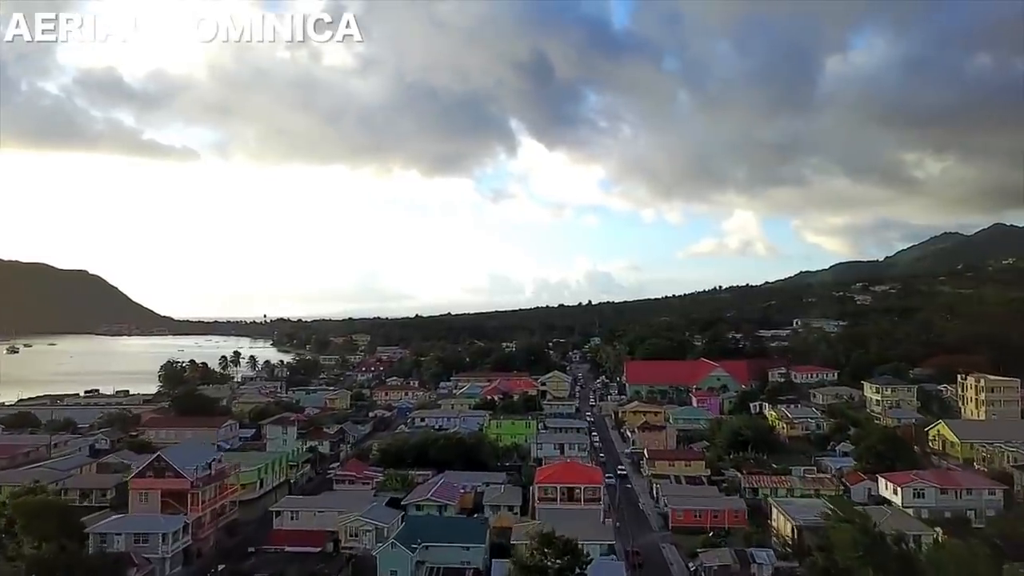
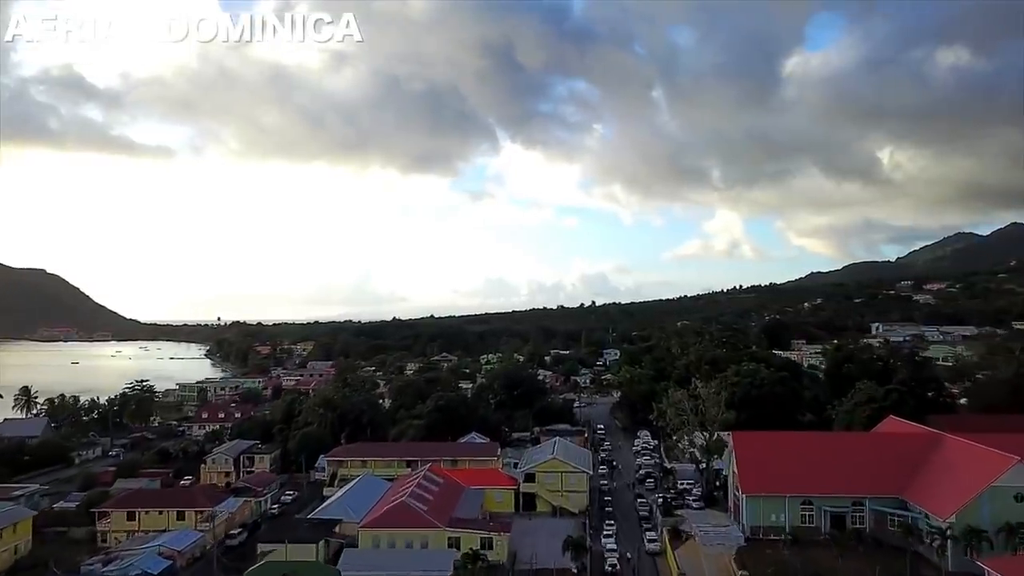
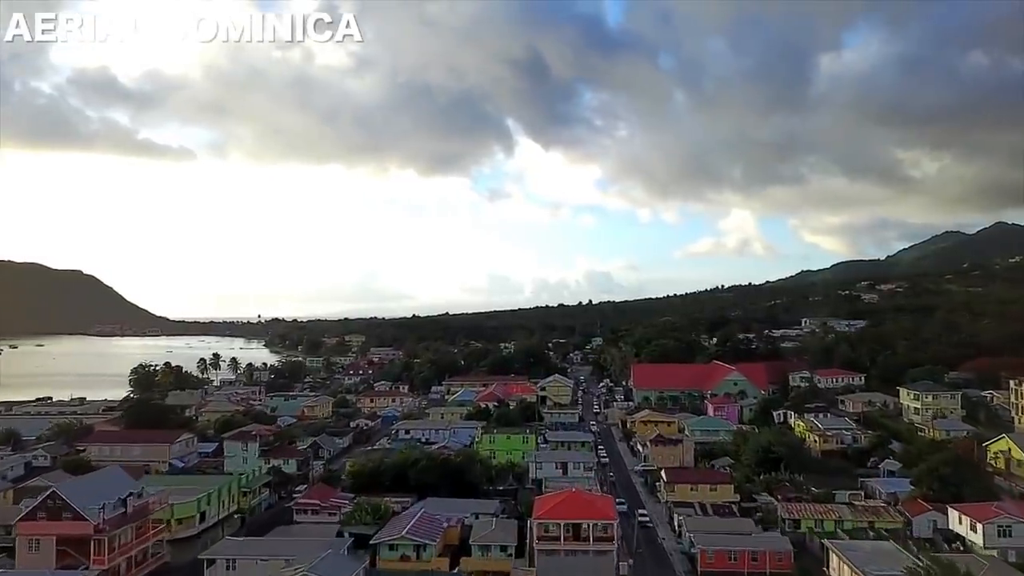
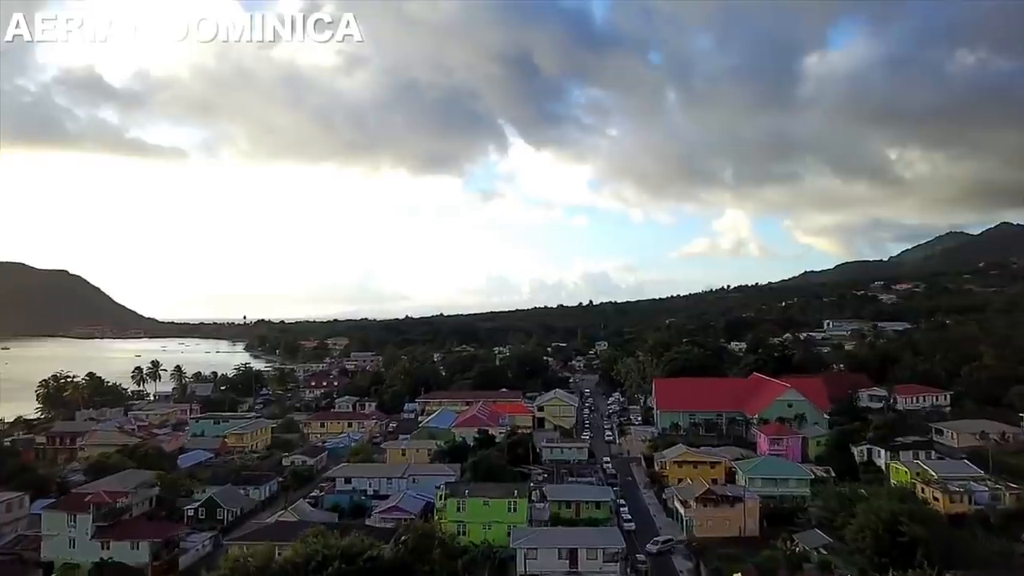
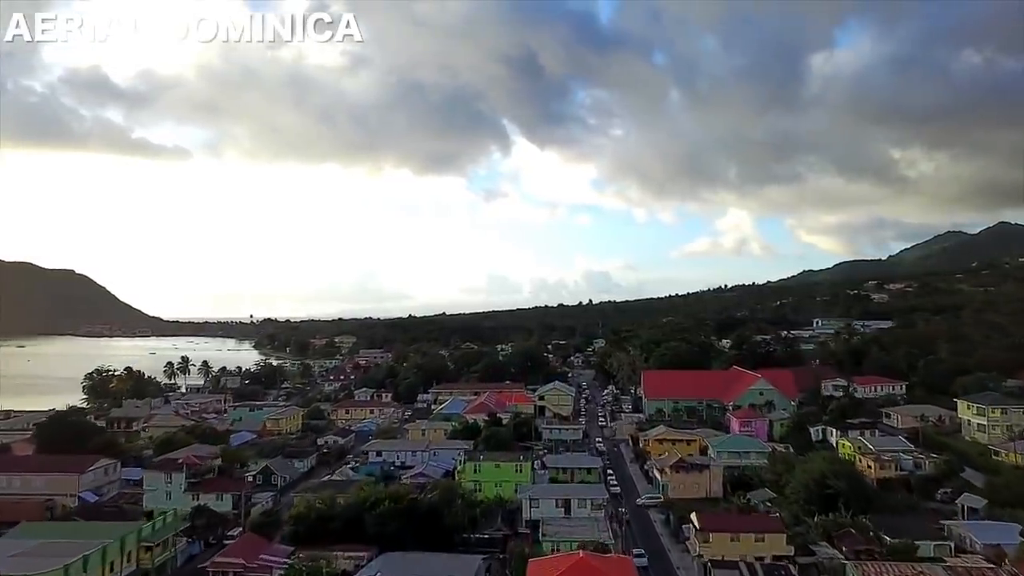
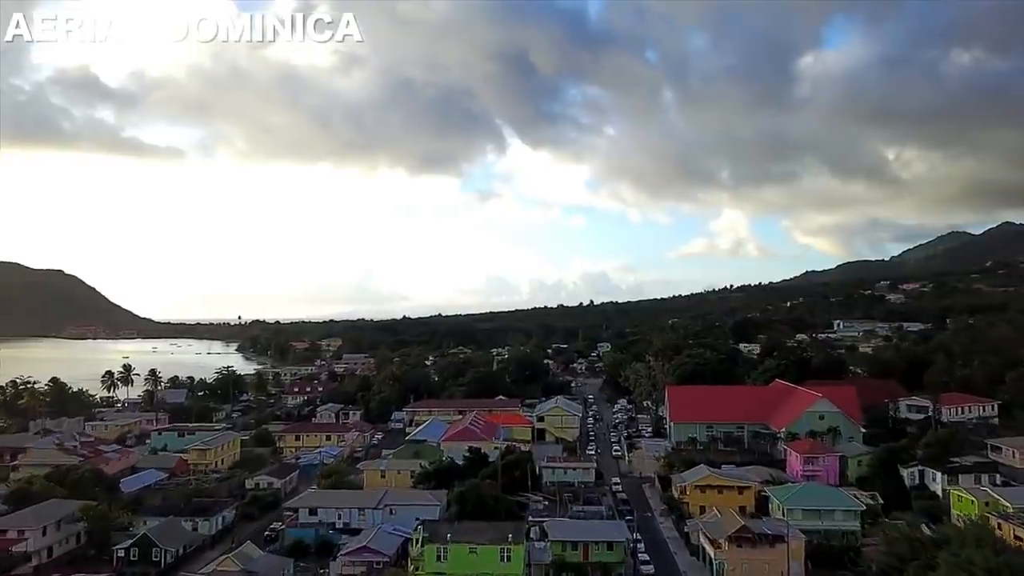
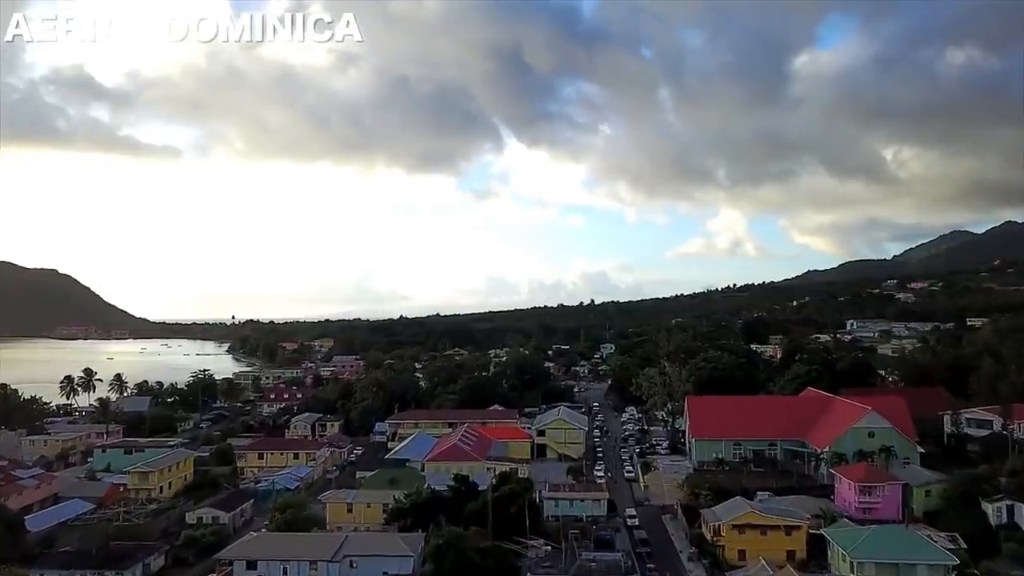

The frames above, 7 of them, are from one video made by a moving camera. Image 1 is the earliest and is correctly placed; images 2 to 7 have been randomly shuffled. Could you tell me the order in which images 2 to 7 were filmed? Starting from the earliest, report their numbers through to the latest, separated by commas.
3, 5, 4, 6, 7, 2
